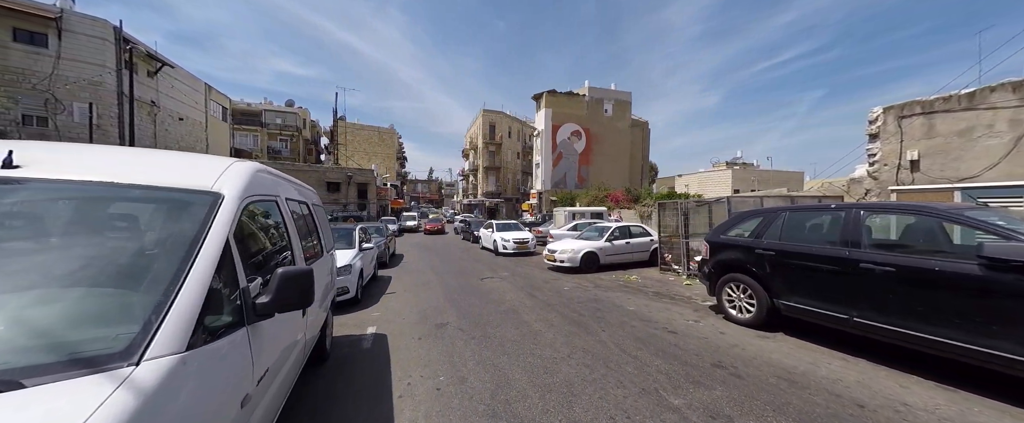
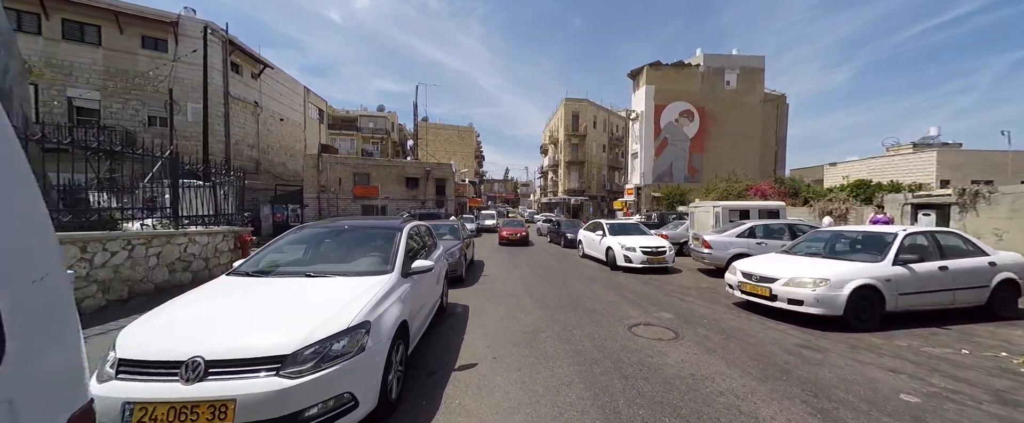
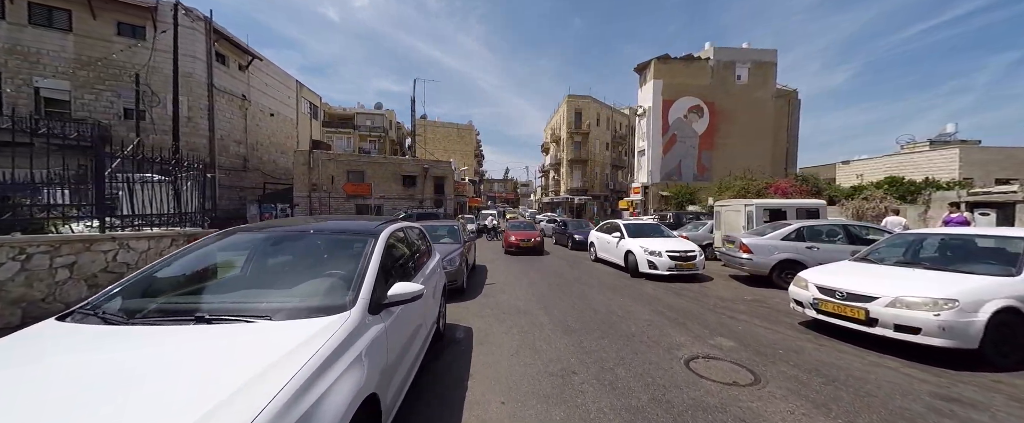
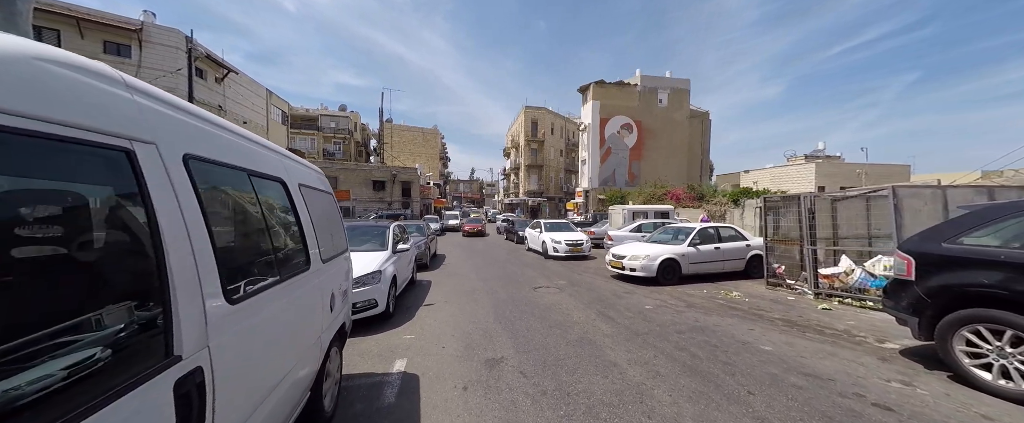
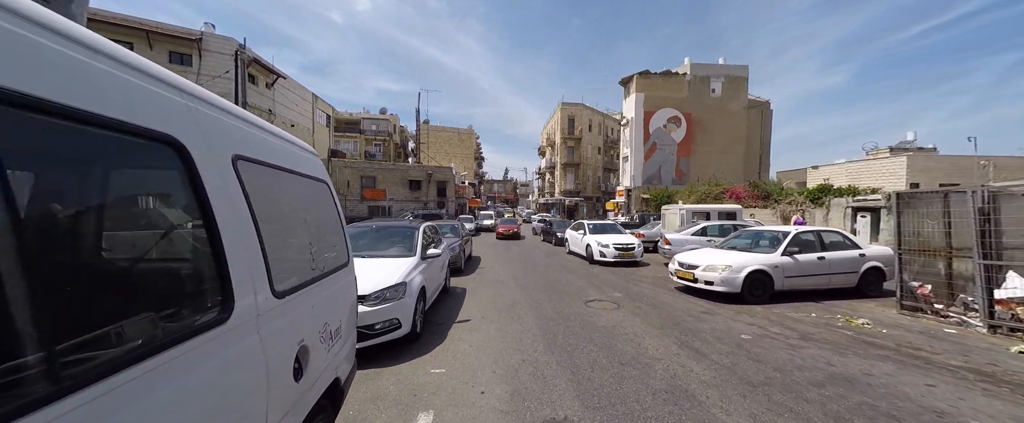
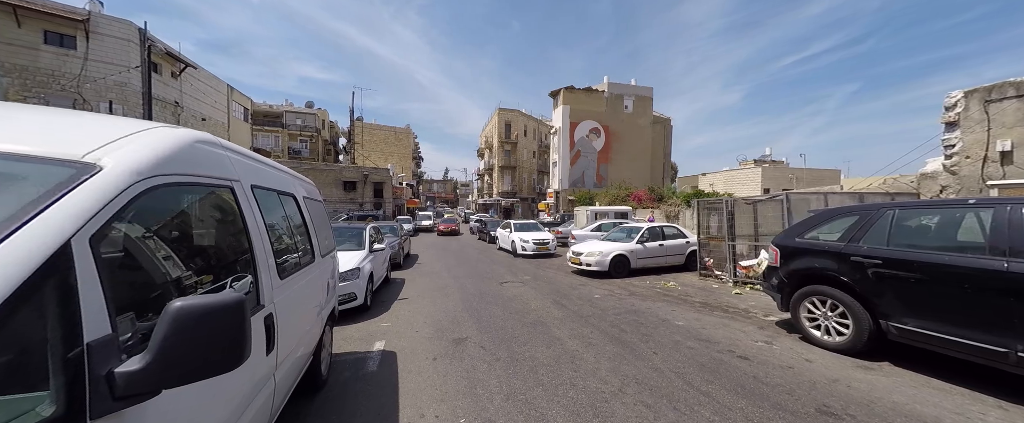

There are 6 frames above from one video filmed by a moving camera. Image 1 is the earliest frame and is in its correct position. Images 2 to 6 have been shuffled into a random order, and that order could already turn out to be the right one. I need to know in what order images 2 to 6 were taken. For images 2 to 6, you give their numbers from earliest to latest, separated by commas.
6, 4, 5, 2, 3
